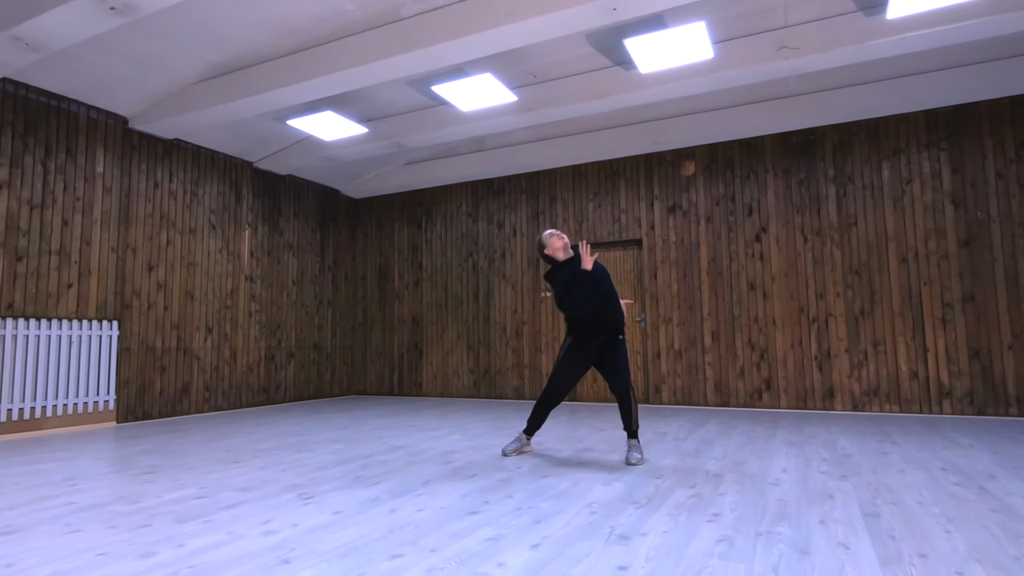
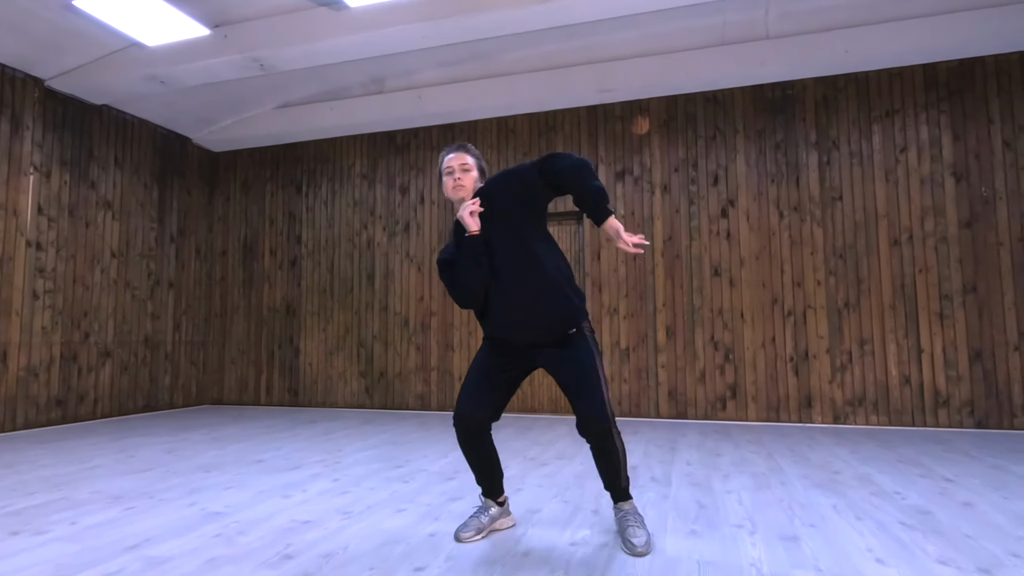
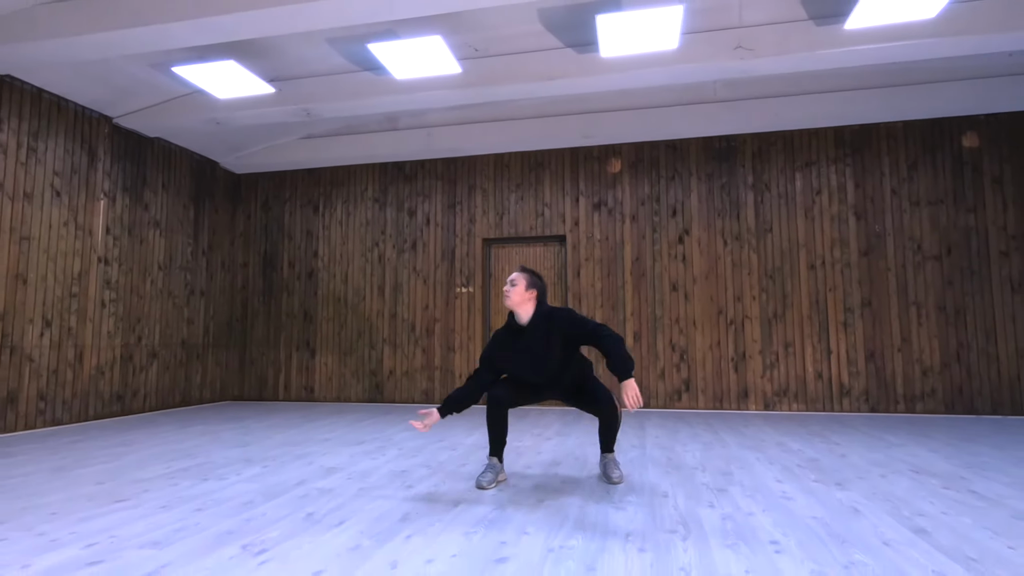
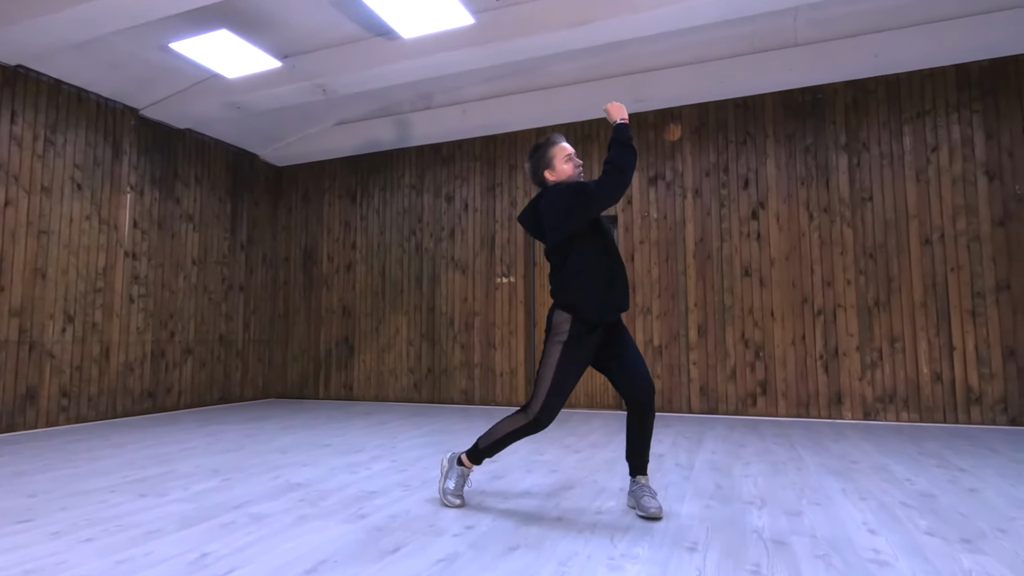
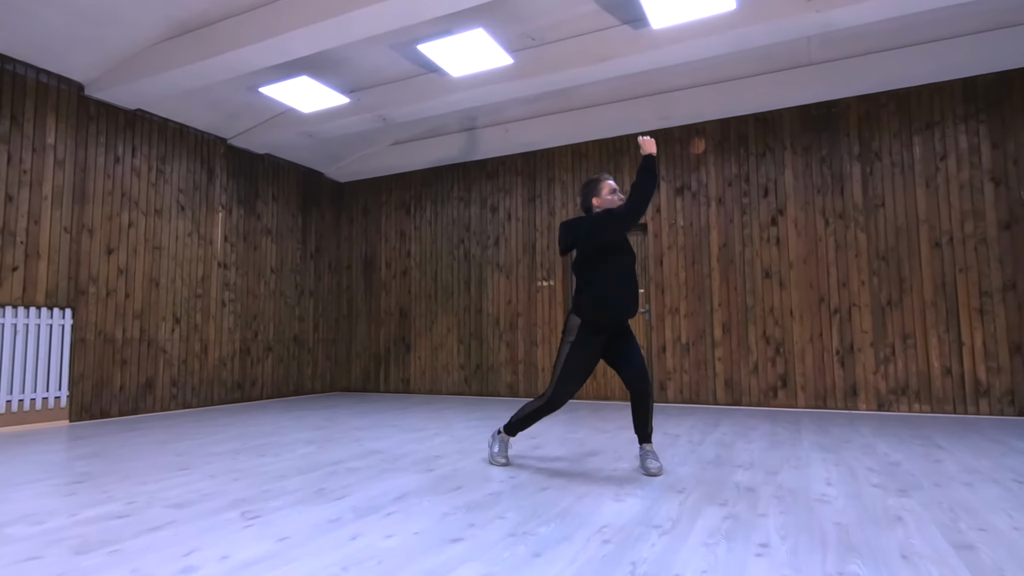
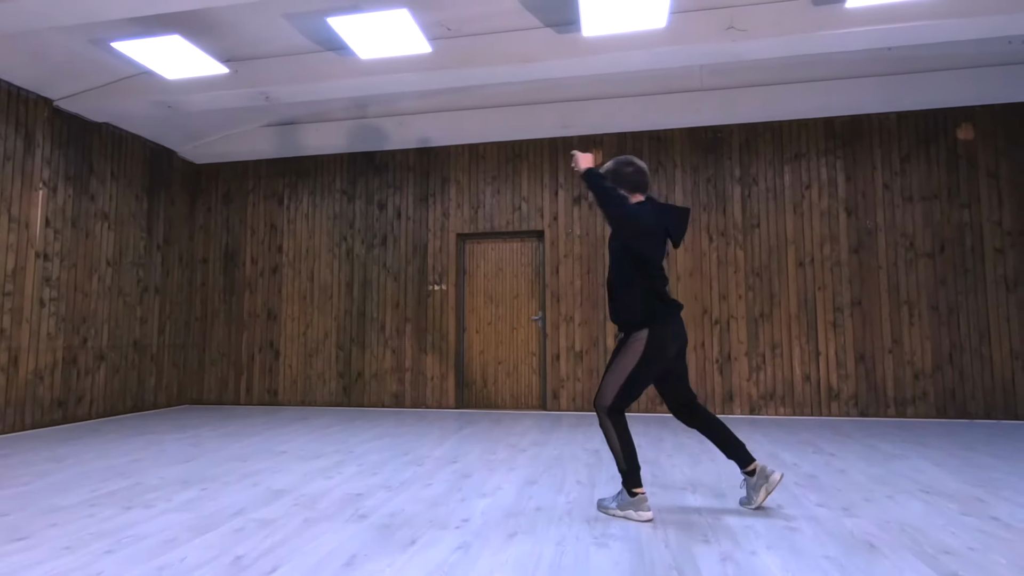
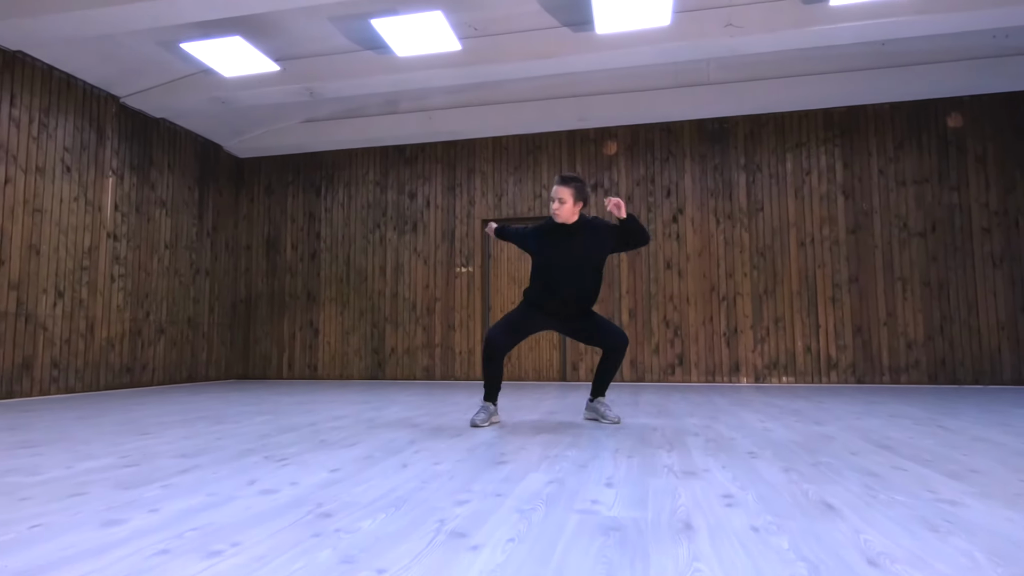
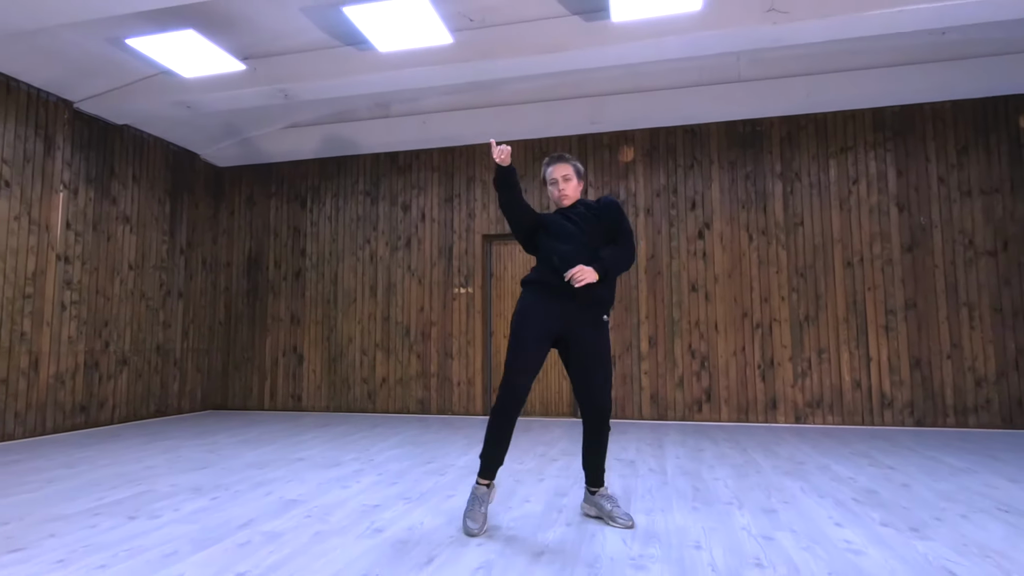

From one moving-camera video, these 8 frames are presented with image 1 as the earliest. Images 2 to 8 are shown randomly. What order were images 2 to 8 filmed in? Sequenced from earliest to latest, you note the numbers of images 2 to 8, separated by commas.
5, 4, 2, 8, 3, 7, 6
